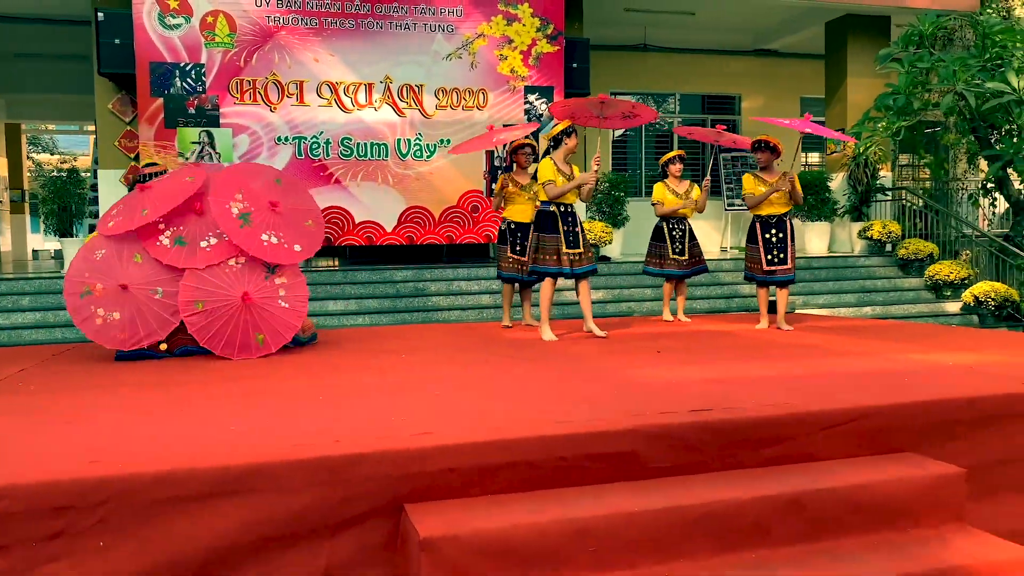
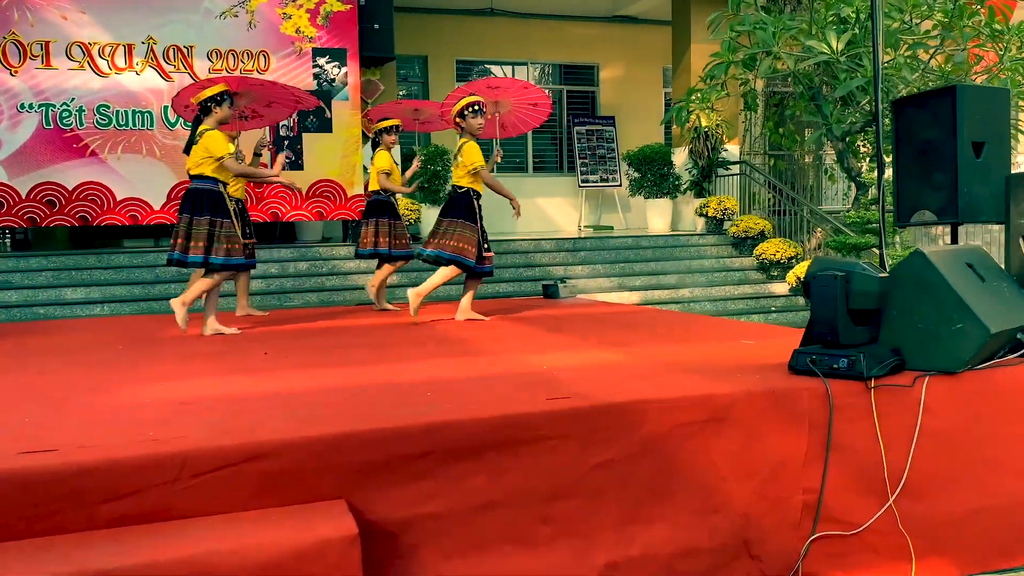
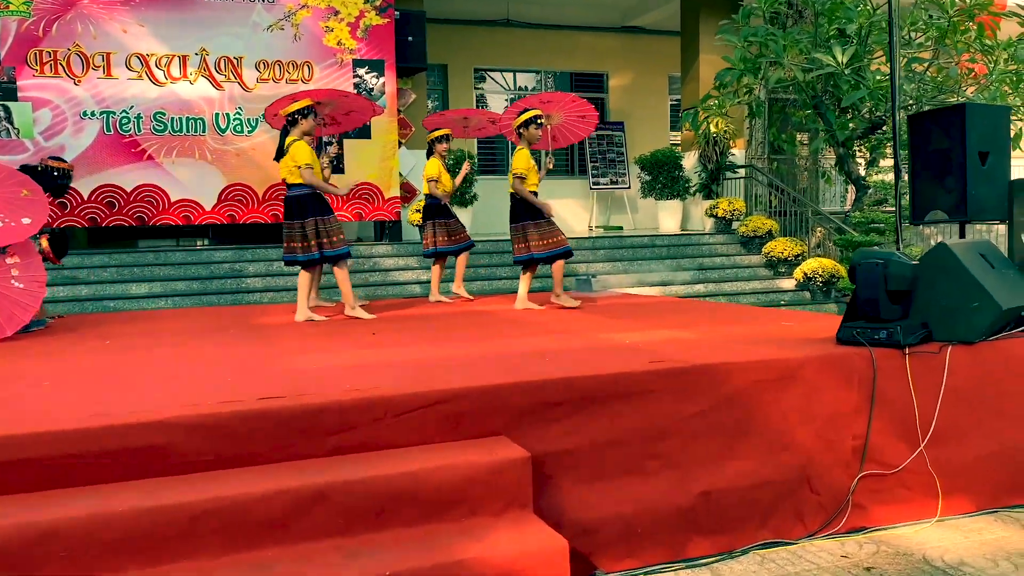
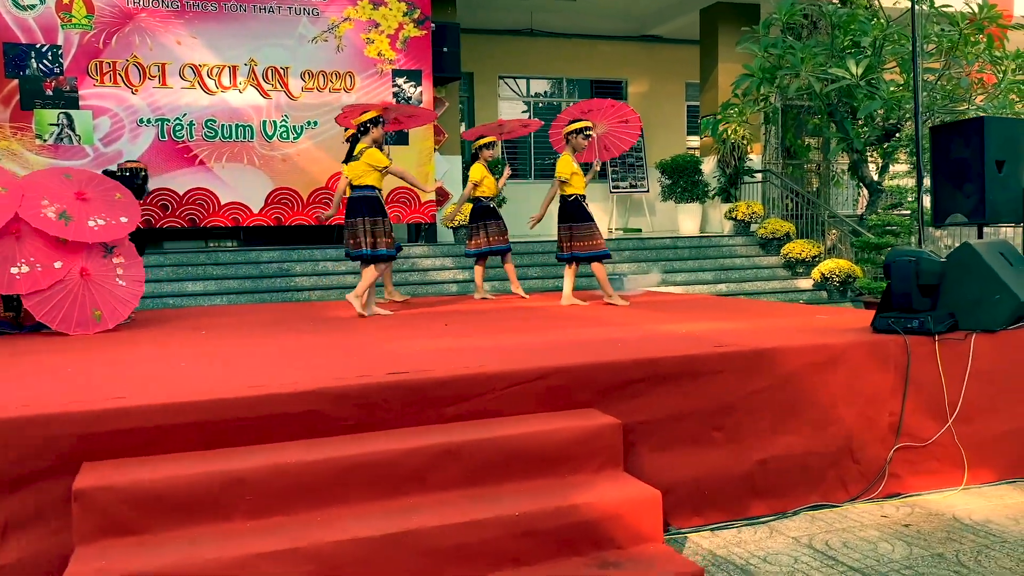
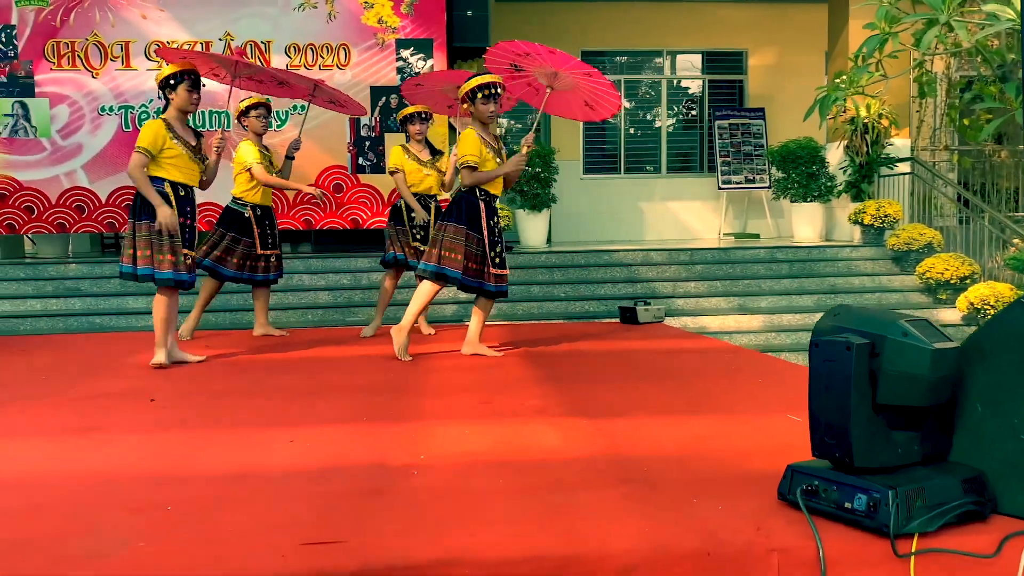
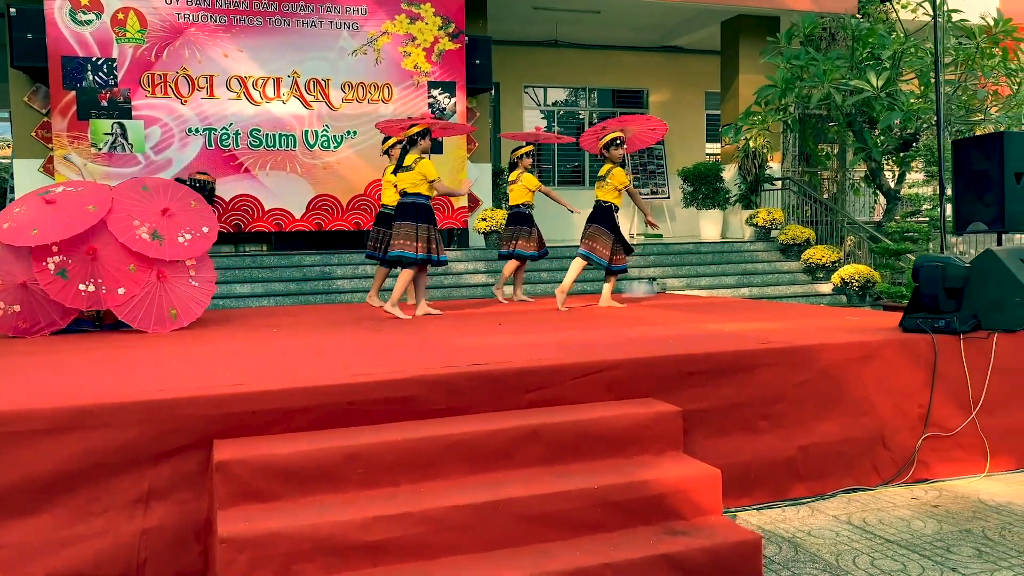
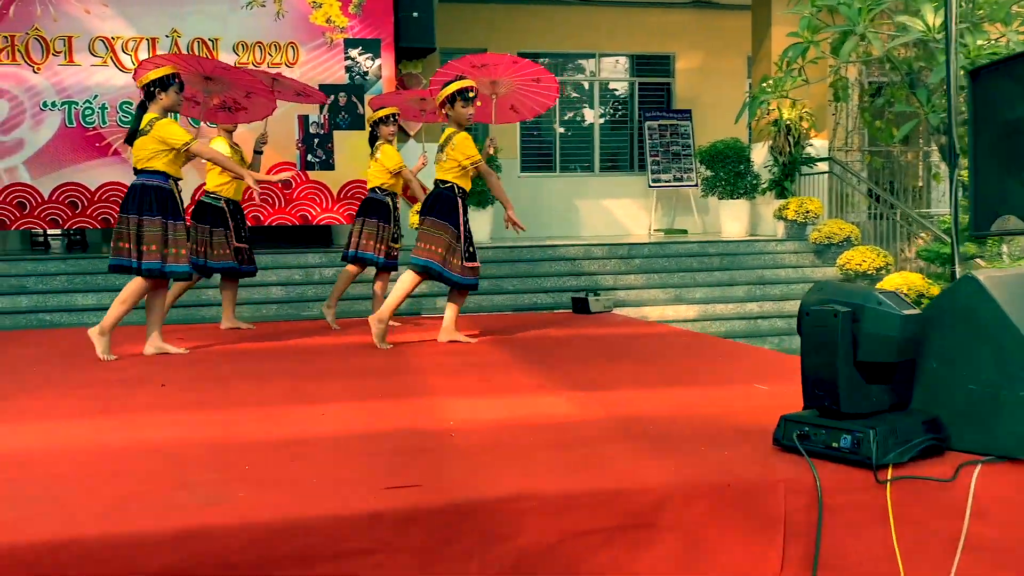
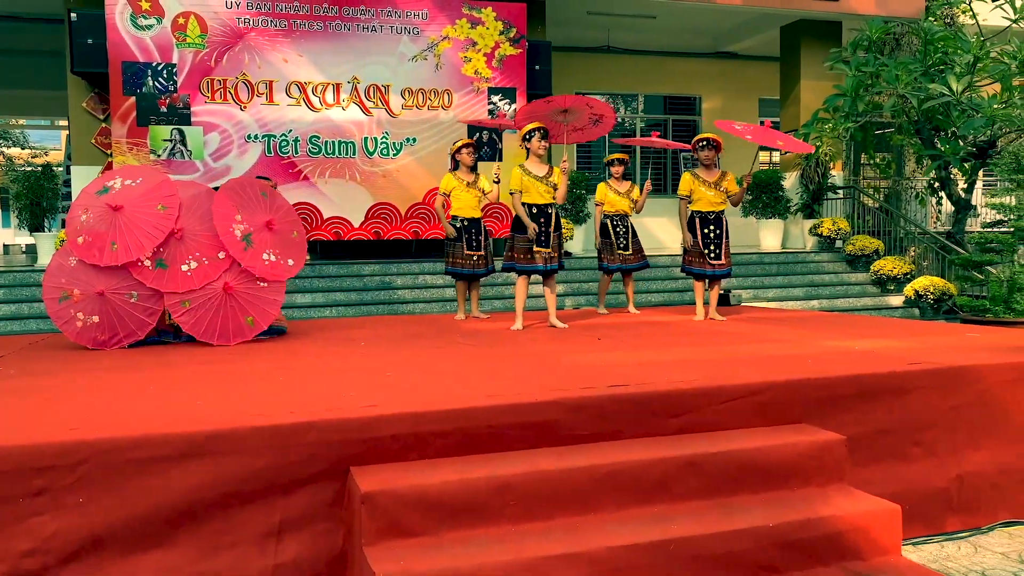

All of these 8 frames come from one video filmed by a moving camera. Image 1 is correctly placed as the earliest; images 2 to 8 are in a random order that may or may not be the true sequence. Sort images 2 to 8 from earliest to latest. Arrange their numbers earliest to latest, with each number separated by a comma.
8, 6, 4, 3, 2, 7, 5
